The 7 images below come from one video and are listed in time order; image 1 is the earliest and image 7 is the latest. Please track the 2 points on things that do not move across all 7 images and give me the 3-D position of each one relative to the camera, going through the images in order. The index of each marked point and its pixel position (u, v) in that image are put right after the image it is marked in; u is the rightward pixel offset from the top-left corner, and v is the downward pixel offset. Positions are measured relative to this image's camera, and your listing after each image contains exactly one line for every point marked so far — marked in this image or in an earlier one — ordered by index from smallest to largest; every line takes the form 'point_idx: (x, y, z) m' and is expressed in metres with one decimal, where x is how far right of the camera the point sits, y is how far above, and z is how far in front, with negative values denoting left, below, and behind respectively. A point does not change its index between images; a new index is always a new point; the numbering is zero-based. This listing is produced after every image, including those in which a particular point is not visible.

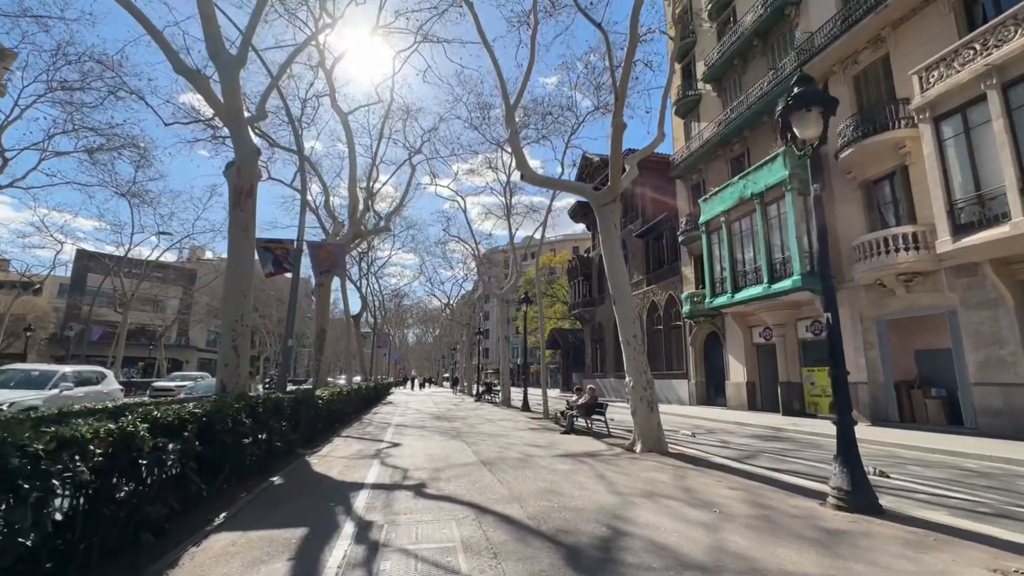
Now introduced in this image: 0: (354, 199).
0: (-5.2, +3.0, +18.2) m
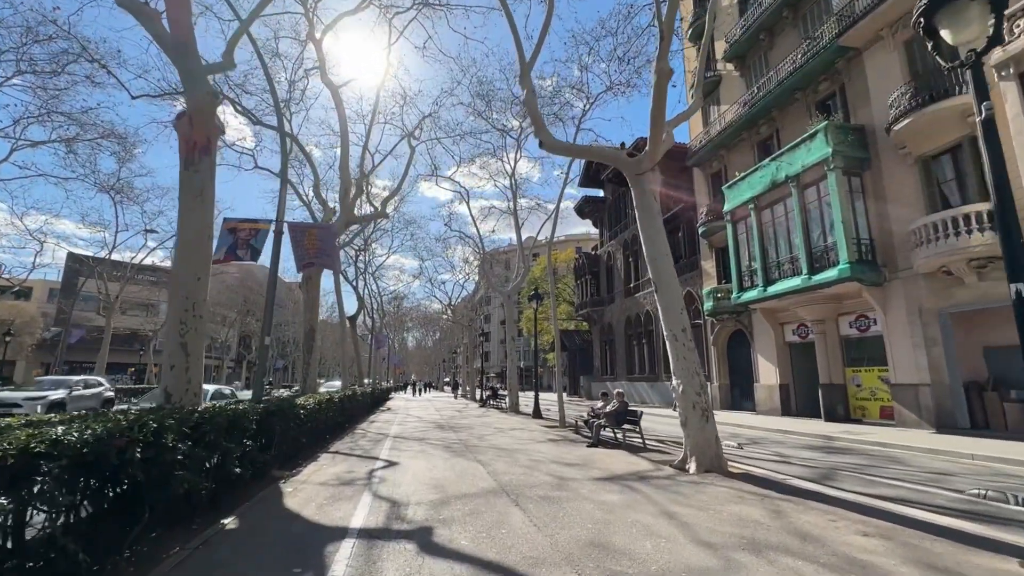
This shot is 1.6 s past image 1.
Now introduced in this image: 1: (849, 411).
0: (-4.9, +3.1, +16.2) m
1: (+11.2, -4.1, +18.3) m
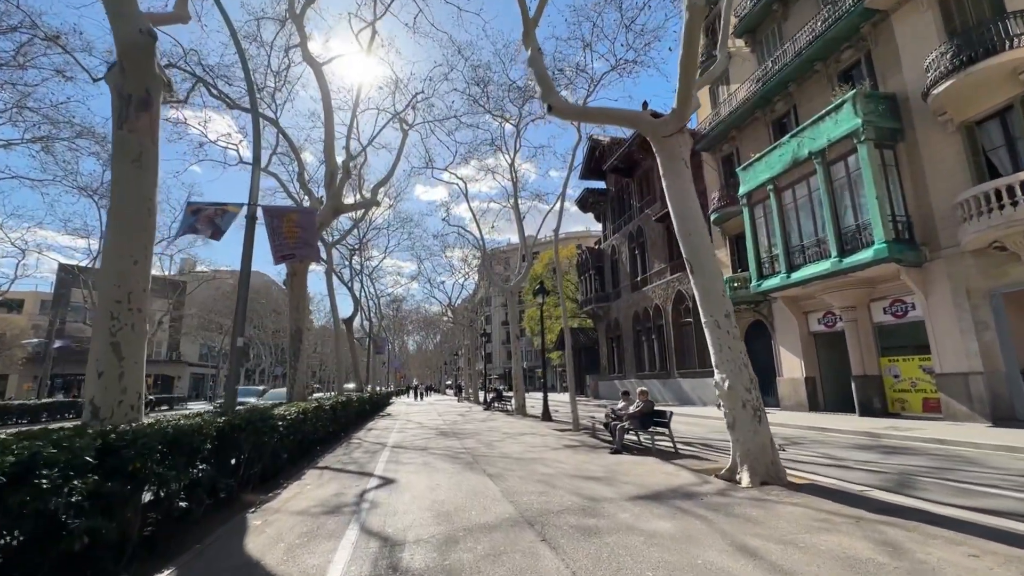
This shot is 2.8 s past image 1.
0: (-4.8, +3.2, +14.7) m
1: (+11.4, -3.5, +16.9) m
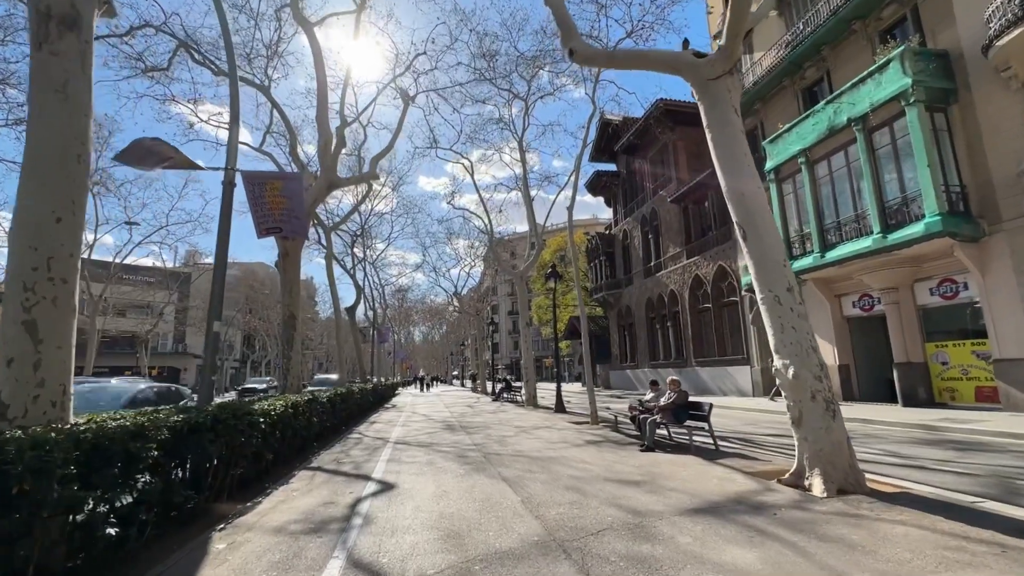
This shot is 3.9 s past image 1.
0: (-4.5, +3.7, +13.4) m
1: (+11.8, -3.0, +15.5) m
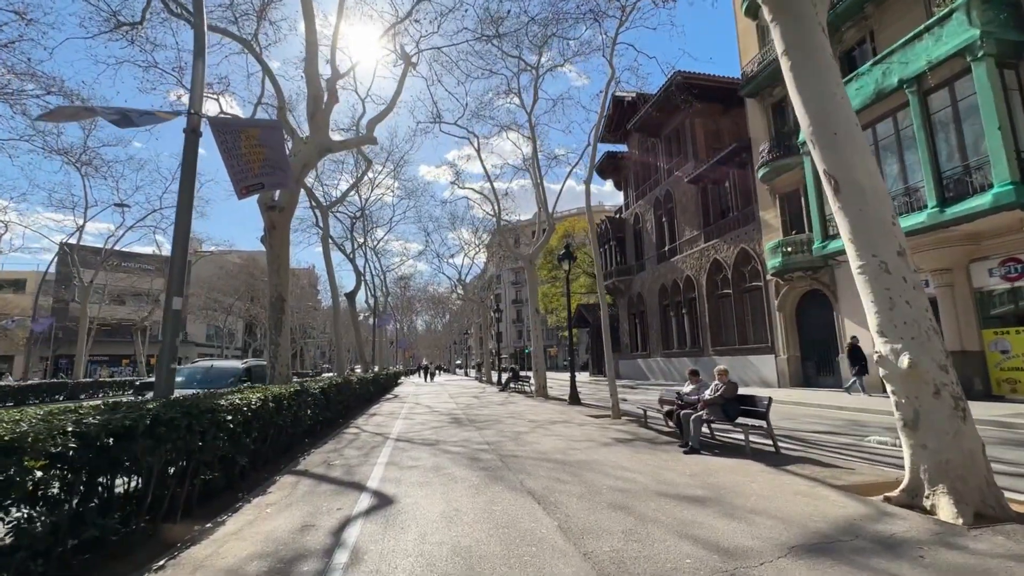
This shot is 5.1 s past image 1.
0: (-4.2, +4.2, +11.9) m
1: (+12.1, -2.5, +14.0) m
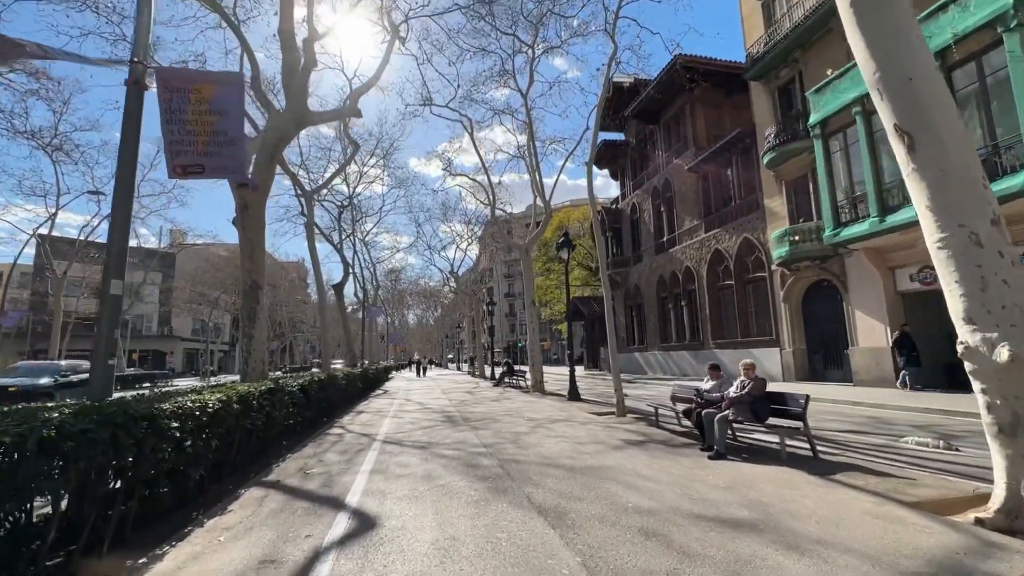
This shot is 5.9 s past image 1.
0: (-4.2, +4.4, +10.8) m
1: (+12.0, -2.2, +13.2) m
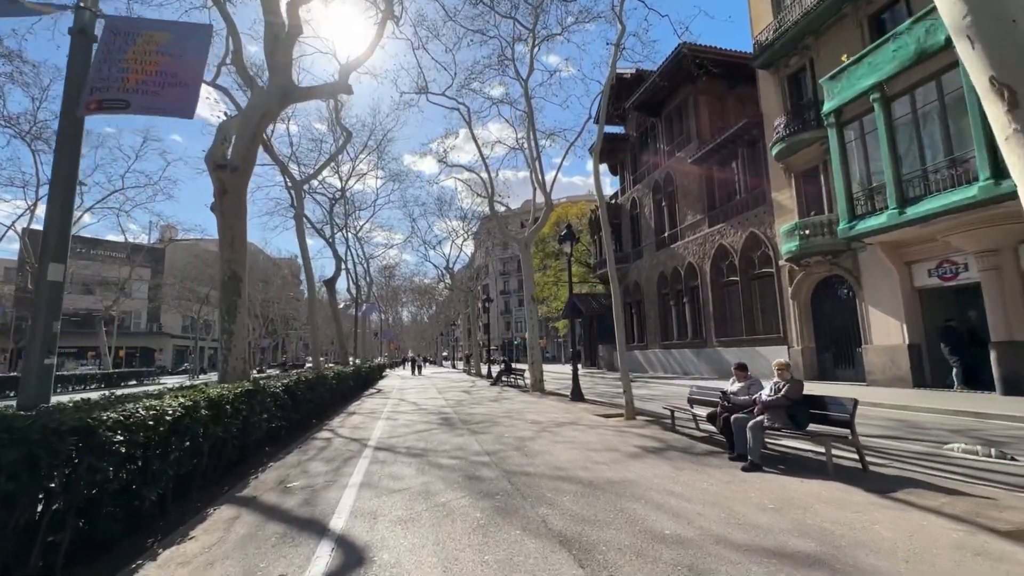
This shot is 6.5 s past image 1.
0: (-4.1, +4.6, +9.9) m
1: (+12.1, -2.1, +12.5) m
